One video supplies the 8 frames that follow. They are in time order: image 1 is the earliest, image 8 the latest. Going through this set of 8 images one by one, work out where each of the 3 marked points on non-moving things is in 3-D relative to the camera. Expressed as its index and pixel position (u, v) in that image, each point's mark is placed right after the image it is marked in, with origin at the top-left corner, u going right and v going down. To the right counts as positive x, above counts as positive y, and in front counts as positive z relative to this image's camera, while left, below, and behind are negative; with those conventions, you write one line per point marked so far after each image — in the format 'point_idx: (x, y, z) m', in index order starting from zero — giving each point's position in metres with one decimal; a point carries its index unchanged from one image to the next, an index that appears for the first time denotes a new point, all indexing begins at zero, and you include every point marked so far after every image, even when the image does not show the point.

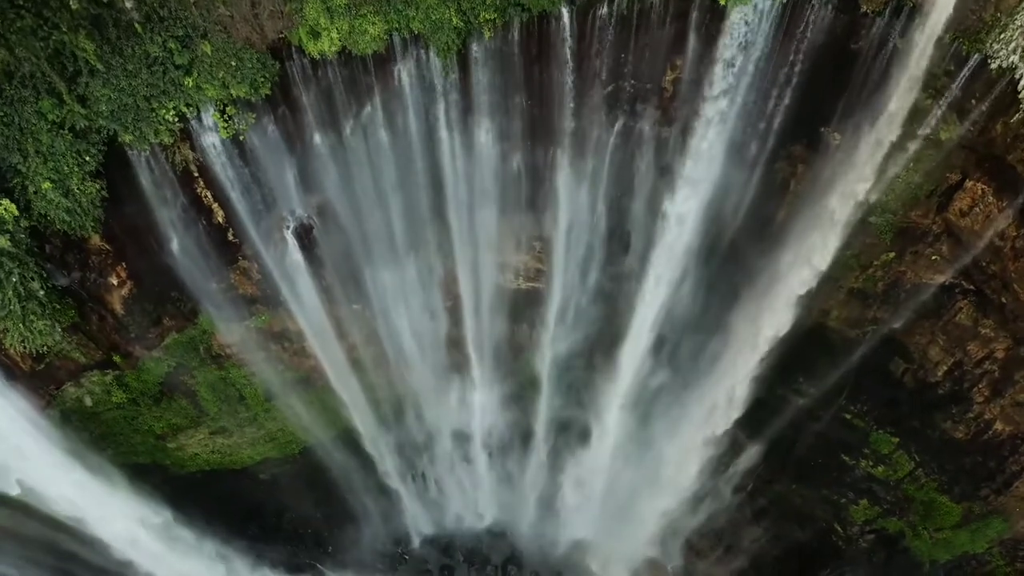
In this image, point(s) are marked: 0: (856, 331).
0: (+5.0, -0.7, +10.2) m
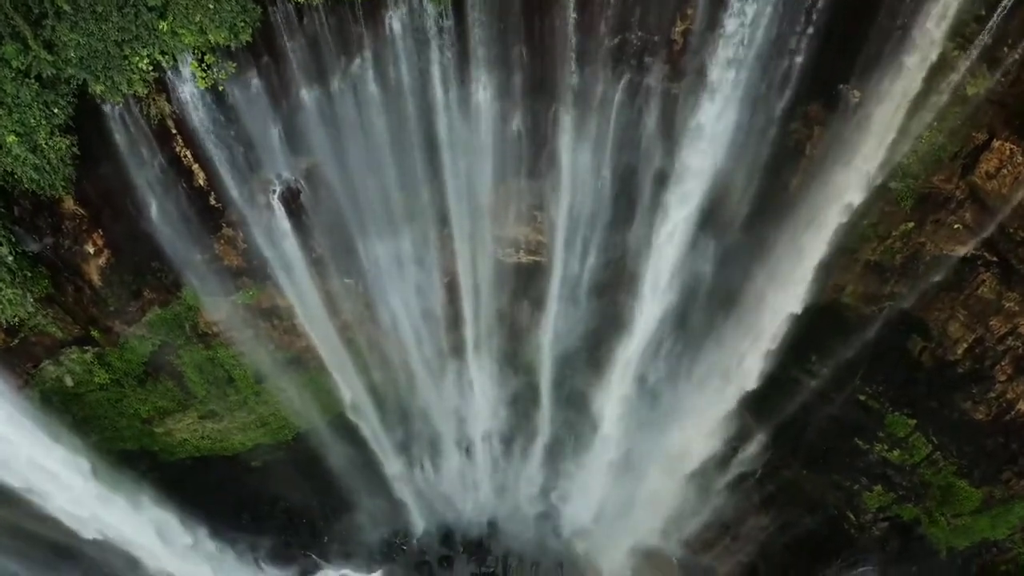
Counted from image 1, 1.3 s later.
0: (+5.0, -0.3, +9.7) m
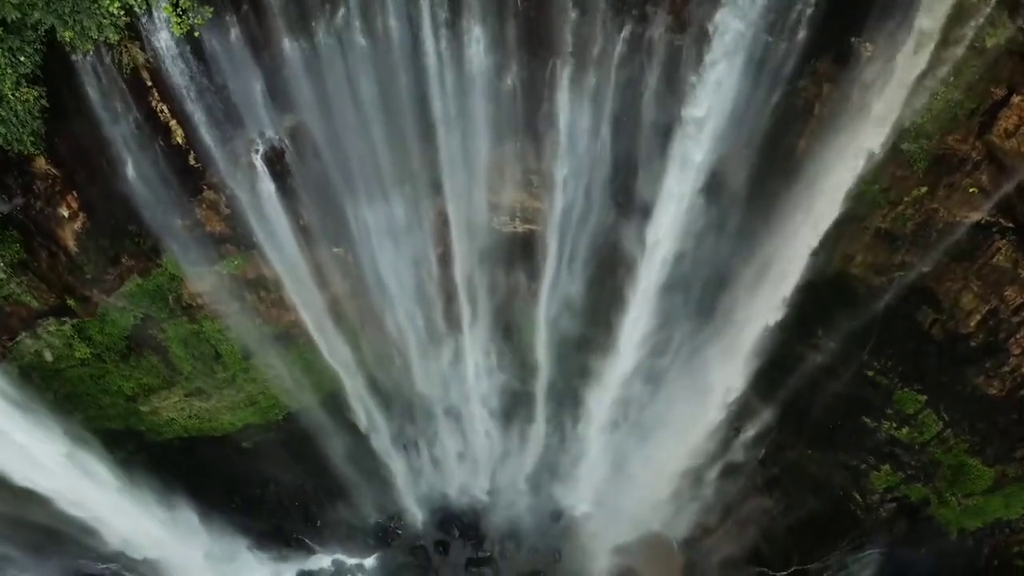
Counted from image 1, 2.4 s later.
0: (+4.9, +0.1, +9.4) m
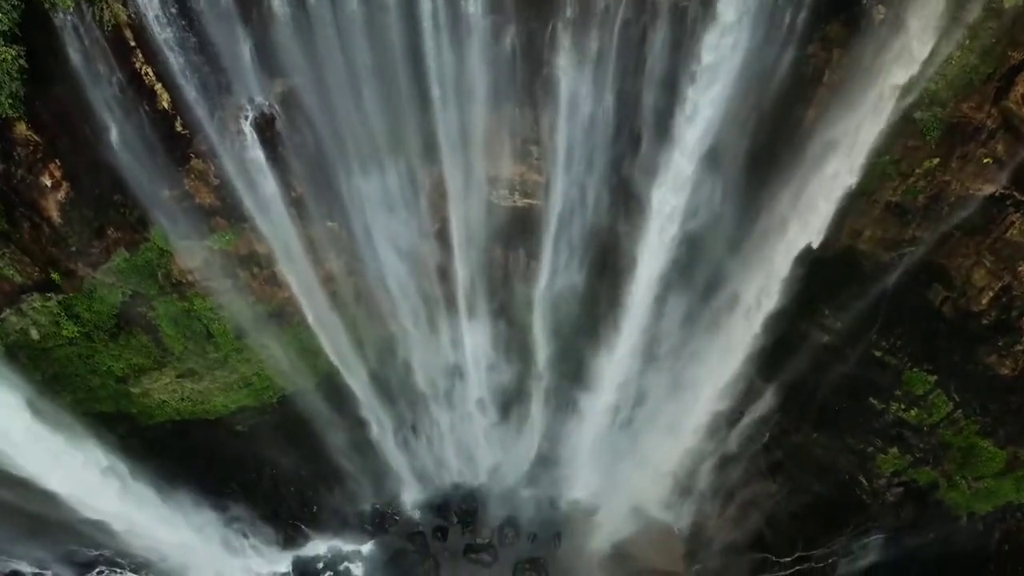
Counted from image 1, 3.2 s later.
0: (+4.9, +0.4, +9.1) m
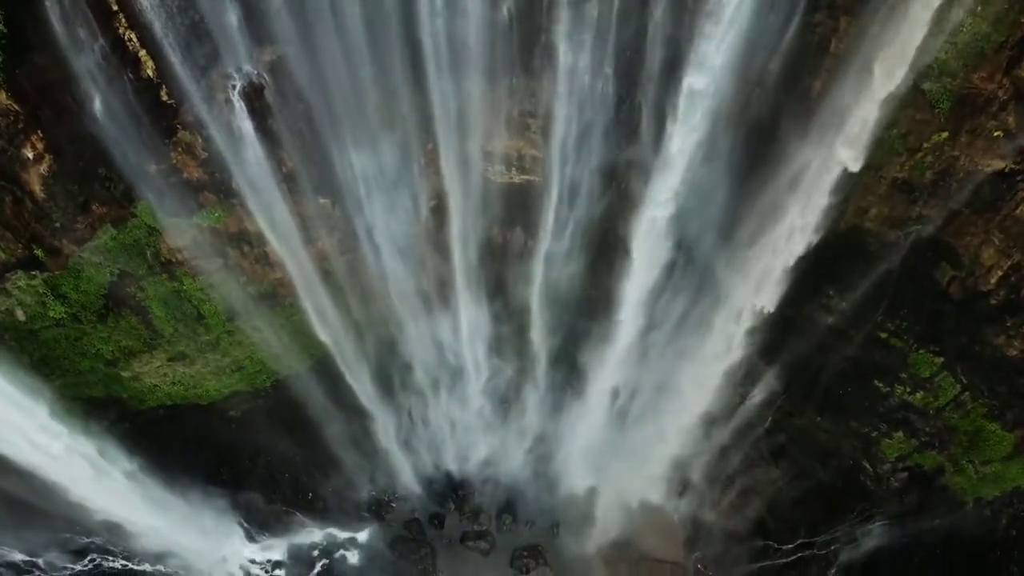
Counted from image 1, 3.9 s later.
0: (+4.9, +0.7, +8.9) m
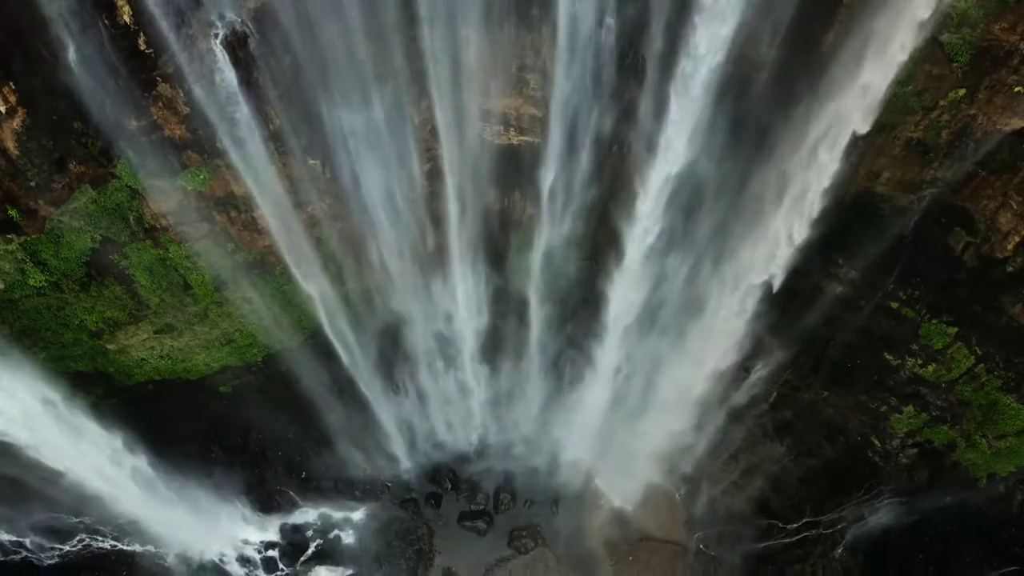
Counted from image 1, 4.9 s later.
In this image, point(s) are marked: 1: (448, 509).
0: (+4.8, +1.1, +8.5) m
1: (-1.1, -3.6, +11.6) m
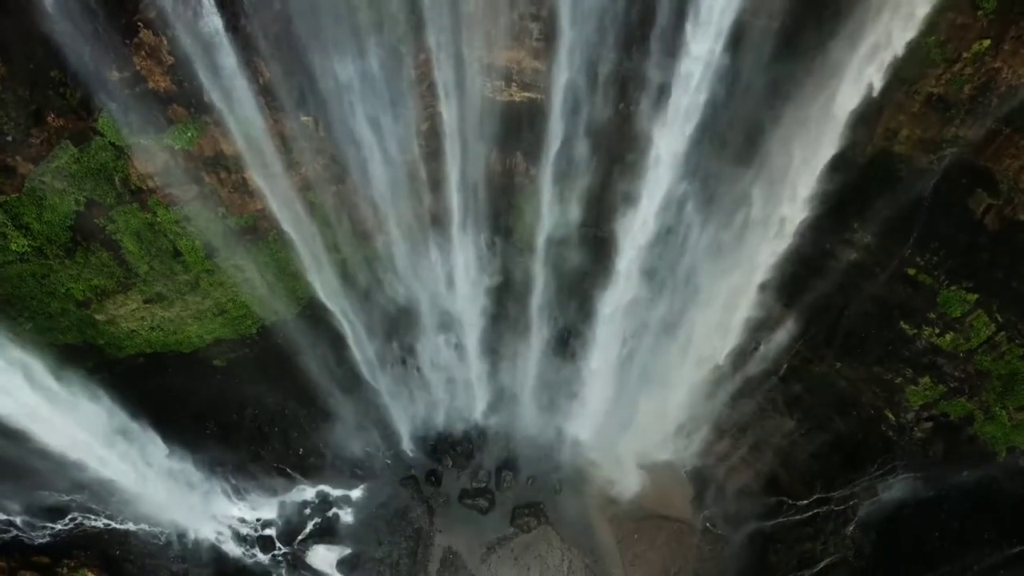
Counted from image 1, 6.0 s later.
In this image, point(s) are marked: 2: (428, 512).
0: (+4.9, +1.5, +8.2) m
1: (-1.0, -3.2, +11.3) m
2: (-1.3, -3.6, +11.2) m
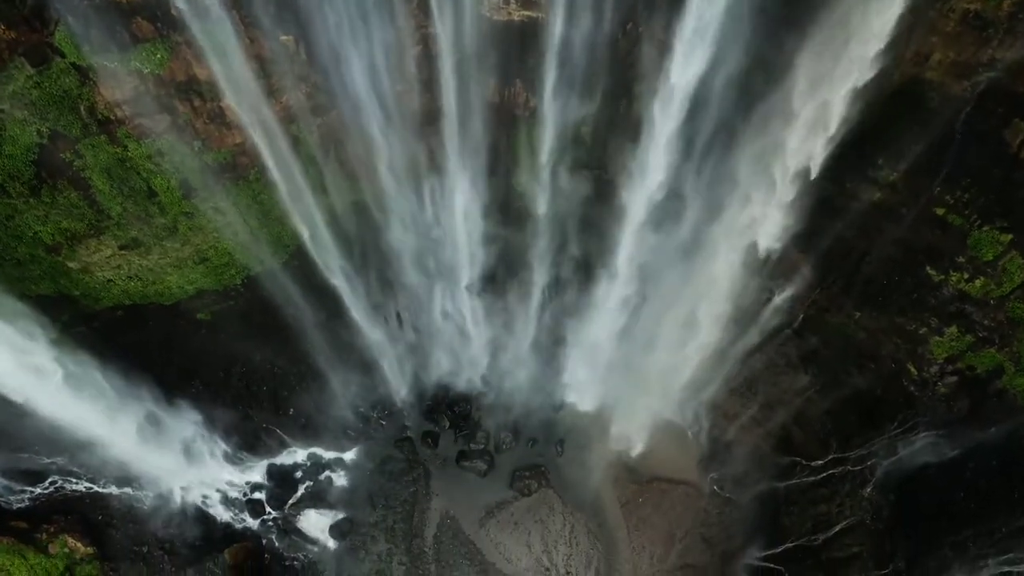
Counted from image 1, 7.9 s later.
0: (+4.8, +2.2, +7.5) m
1: (-1.0, -2.4, +10.8) m
2: (-1.3, -2.8, +10.7) m
